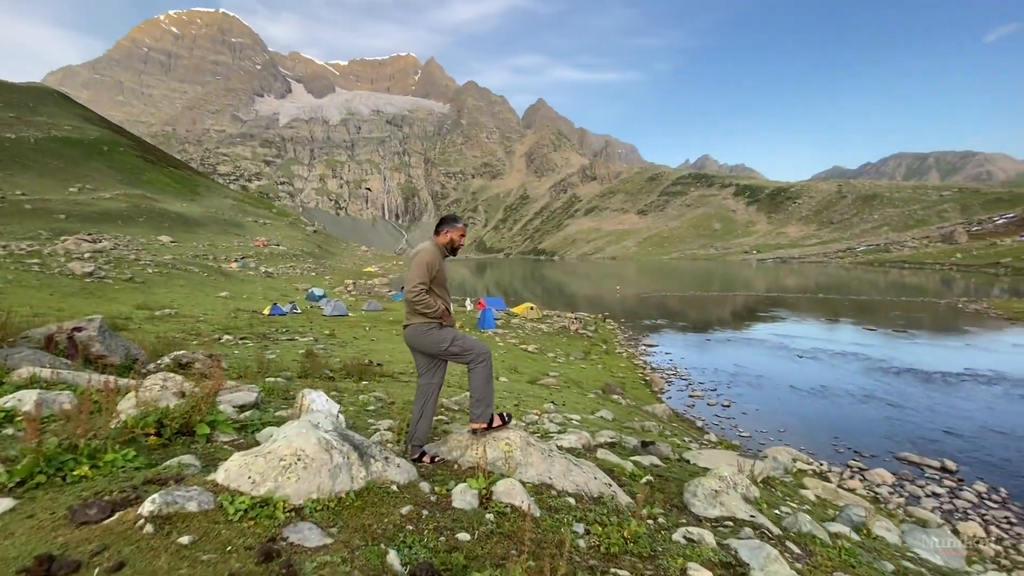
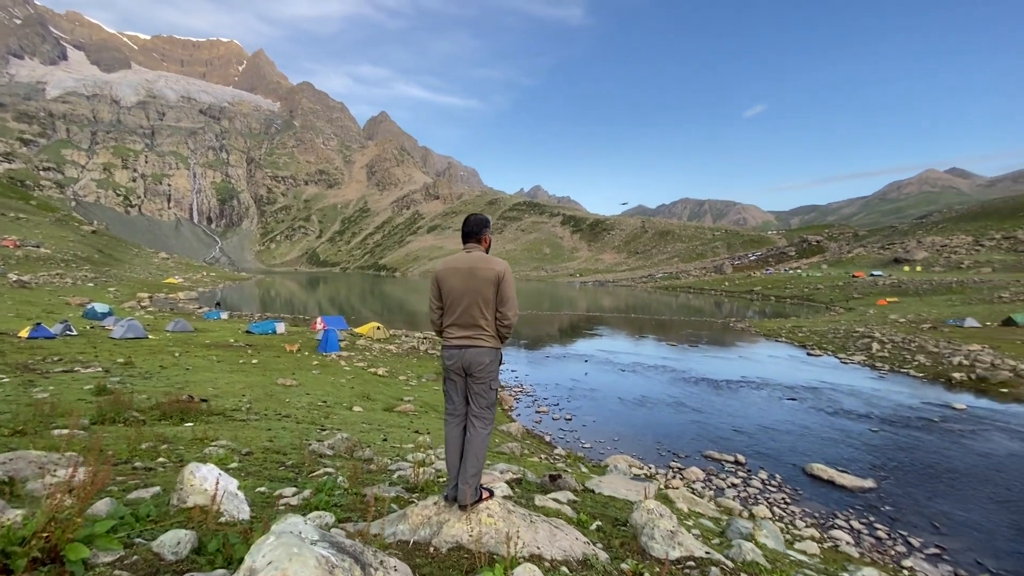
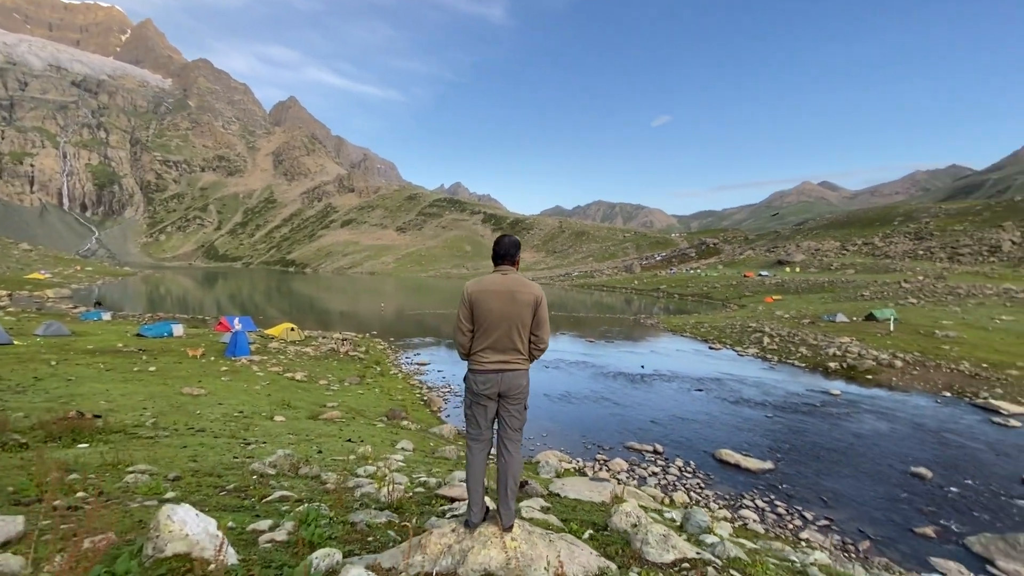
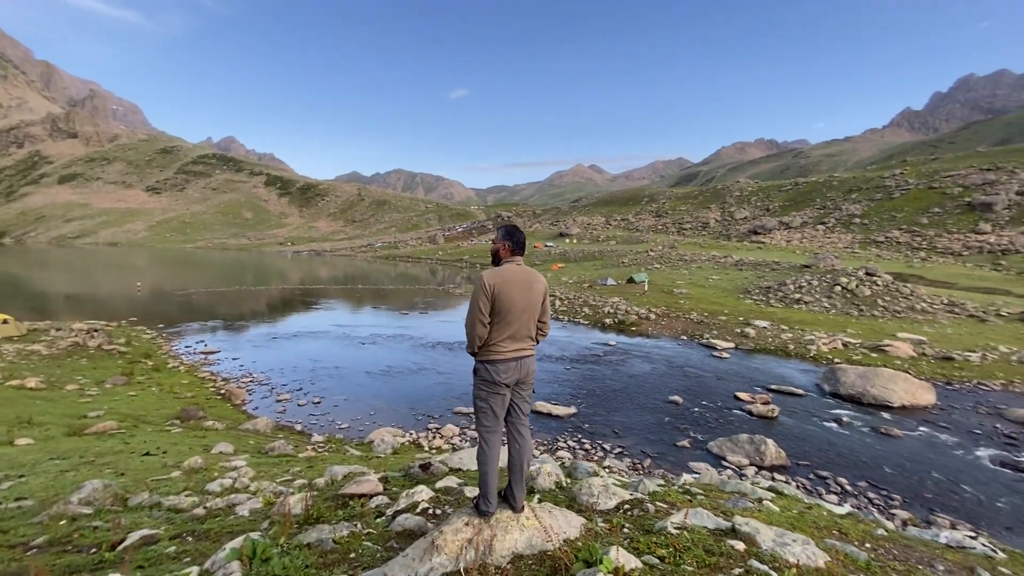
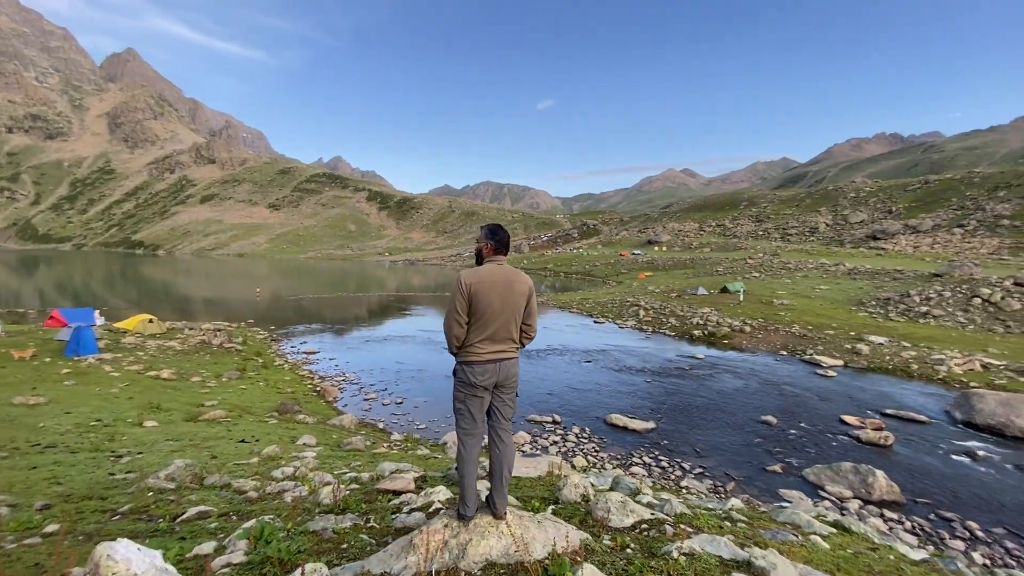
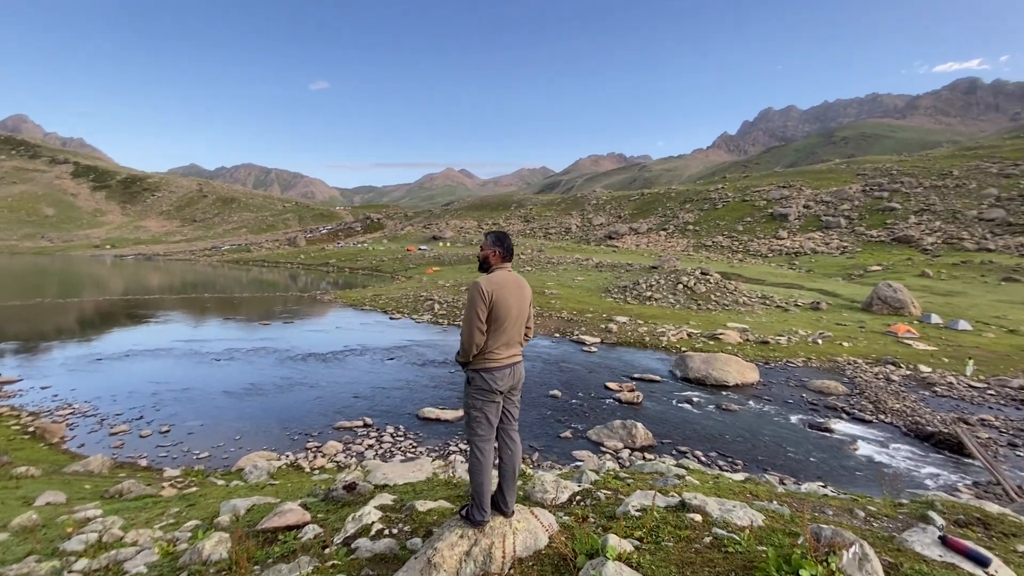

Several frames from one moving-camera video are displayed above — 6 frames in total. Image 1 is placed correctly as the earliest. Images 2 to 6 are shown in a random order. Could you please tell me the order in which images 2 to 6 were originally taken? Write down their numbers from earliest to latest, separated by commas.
2, 3, 5, 4, 6
